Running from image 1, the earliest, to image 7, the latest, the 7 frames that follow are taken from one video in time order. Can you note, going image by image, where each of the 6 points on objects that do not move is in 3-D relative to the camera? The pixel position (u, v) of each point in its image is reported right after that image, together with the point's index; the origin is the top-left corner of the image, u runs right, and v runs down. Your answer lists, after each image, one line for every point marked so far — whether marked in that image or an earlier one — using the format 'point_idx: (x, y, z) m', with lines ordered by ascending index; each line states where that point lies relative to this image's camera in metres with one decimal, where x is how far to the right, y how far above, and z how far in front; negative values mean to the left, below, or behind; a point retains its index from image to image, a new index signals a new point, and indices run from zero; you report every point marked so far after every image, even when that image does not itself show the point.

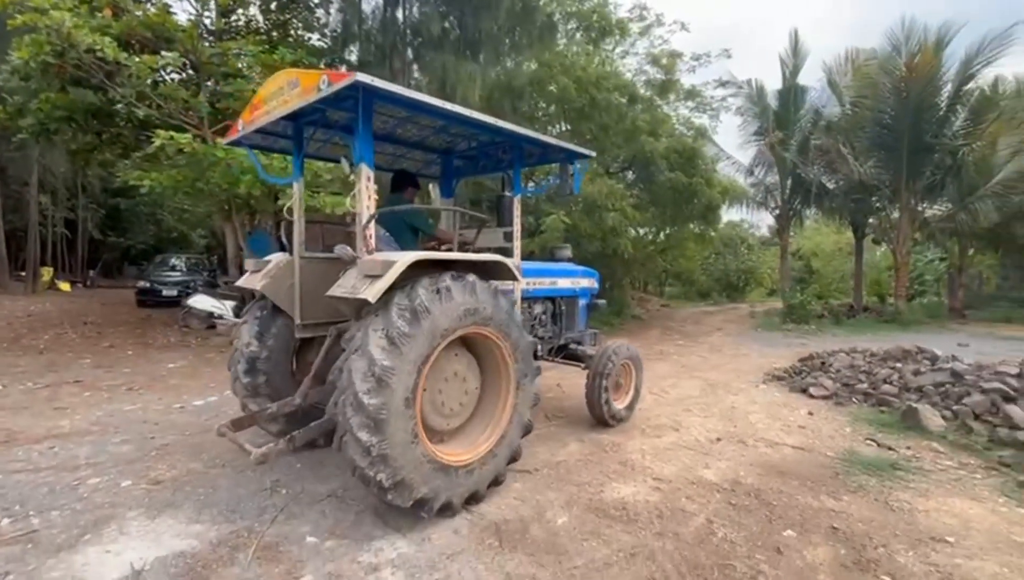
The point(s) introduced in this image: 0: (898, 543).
0: (+2.6, -1.7, +3.2) m
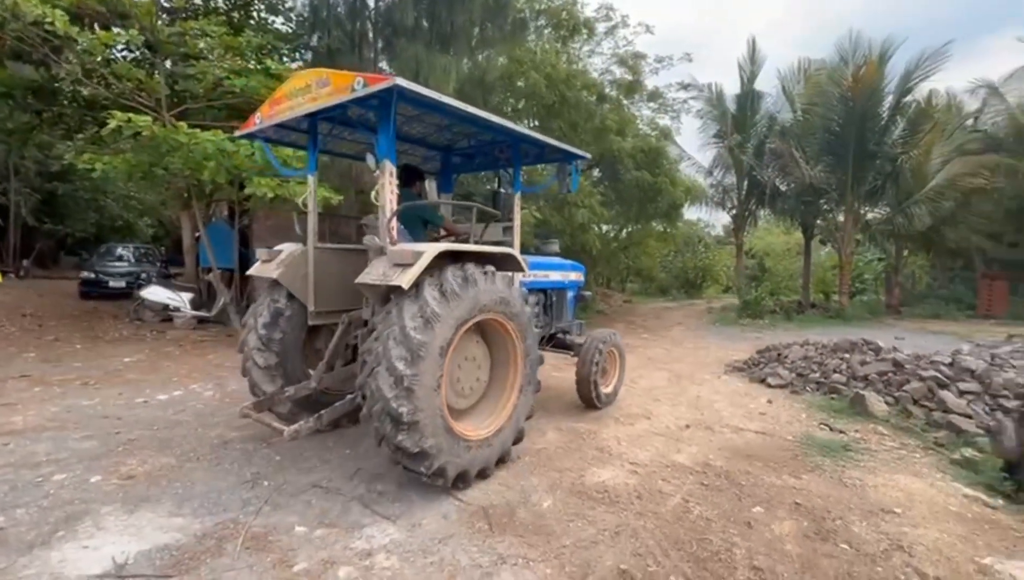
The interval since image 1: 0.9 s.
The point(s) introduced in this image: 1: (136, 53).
0: (+2.5, -1.7, +3.5) m
1: (-7.3, +4.6, +9.2) m
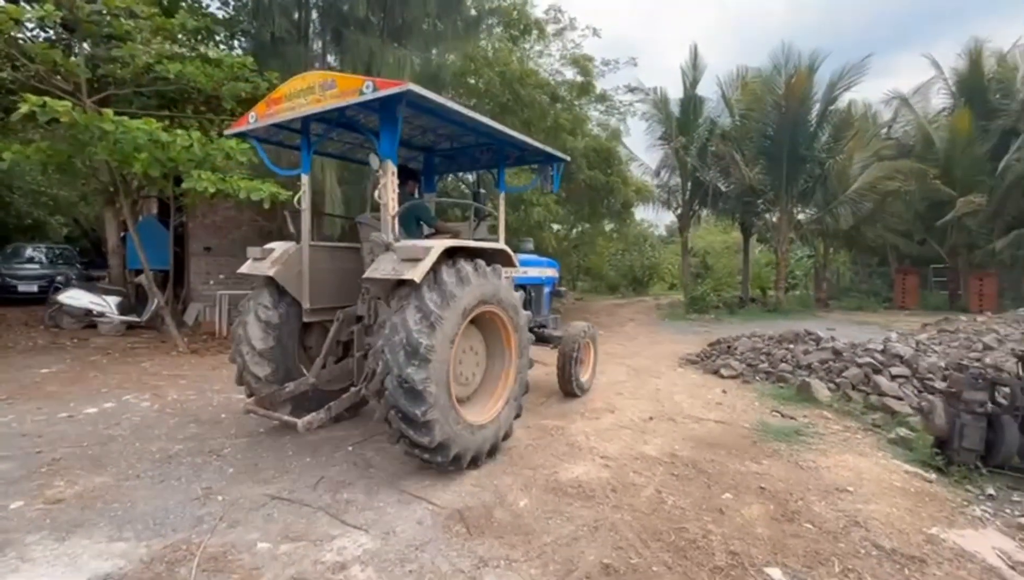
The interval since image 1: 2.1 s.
0: (+2.3, -1.6, +3.7) m
1: (-8.1, +4.5, +8.4) m
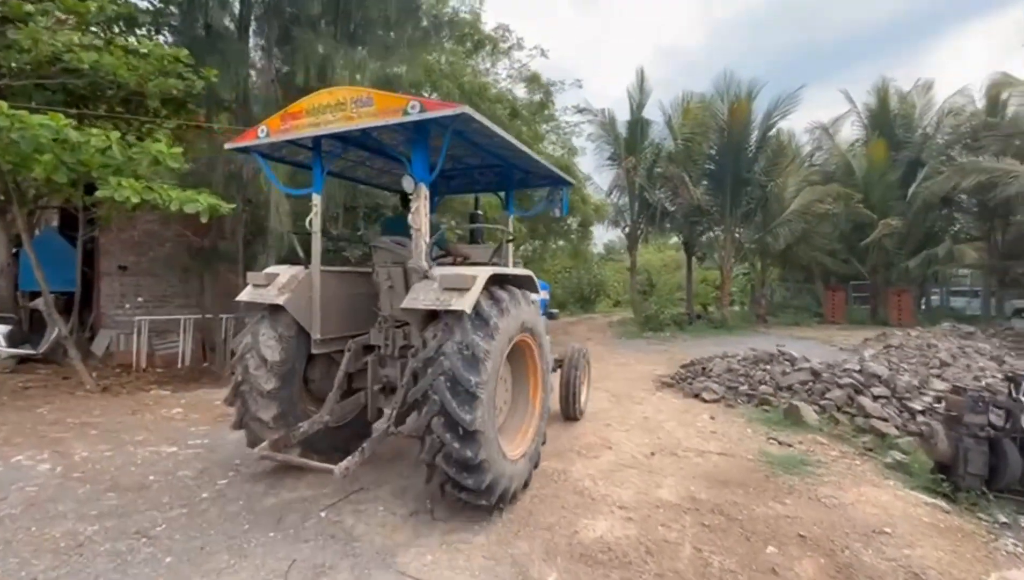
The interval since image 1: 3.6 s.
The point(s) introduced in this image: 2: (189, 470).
0: (+2.4, -1.8, +3.4) m
1: (-8.6, +4.1, +6.9) m
2: (-2.9, -1.6, +4.3) m
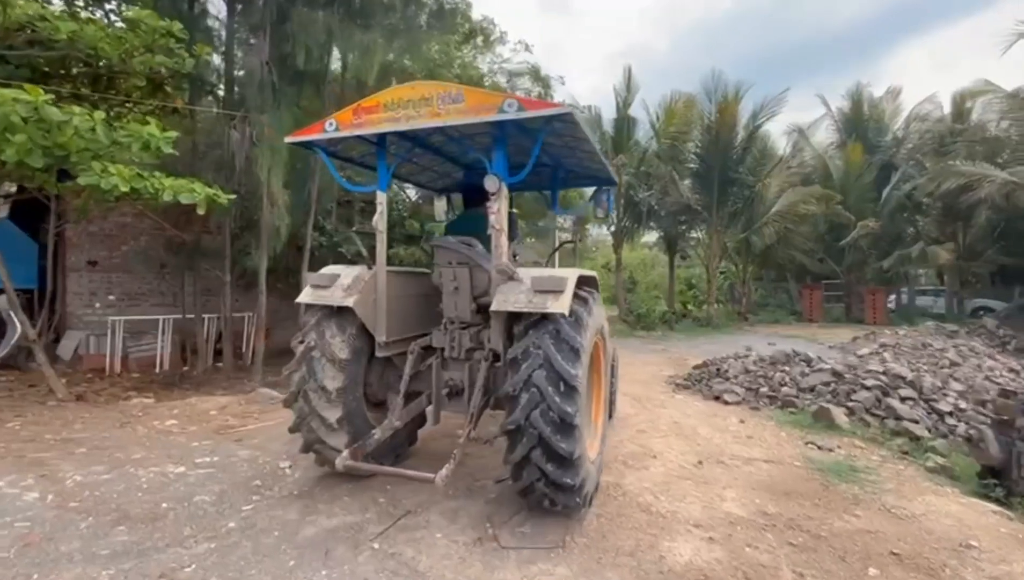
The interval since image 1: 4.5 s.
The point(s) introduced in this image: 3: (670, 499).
0: (+3.0, -1.8, +3.2) m
1: (-8.3, +4.2, +6.0) m
2: (-2.4, -1.6, +3.8) m
3: (+1.3, -1.7, +3.9) m
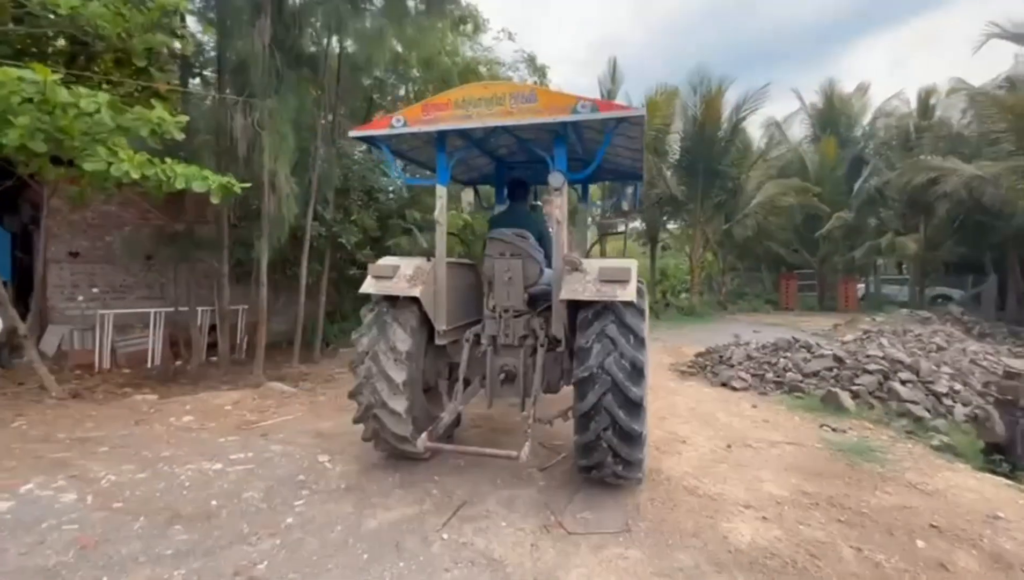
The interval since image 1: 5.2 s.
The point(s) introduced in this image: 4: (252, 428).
0: (+3.4, -1.7, +3.4) m
1: (-8.0, +4.2, +5.5) m
2: (-2.0, -1.6, +3.7) m
3: (+1.7, -1.6, +4.1) m
4: (-2.8, -1.5, +5.2) m
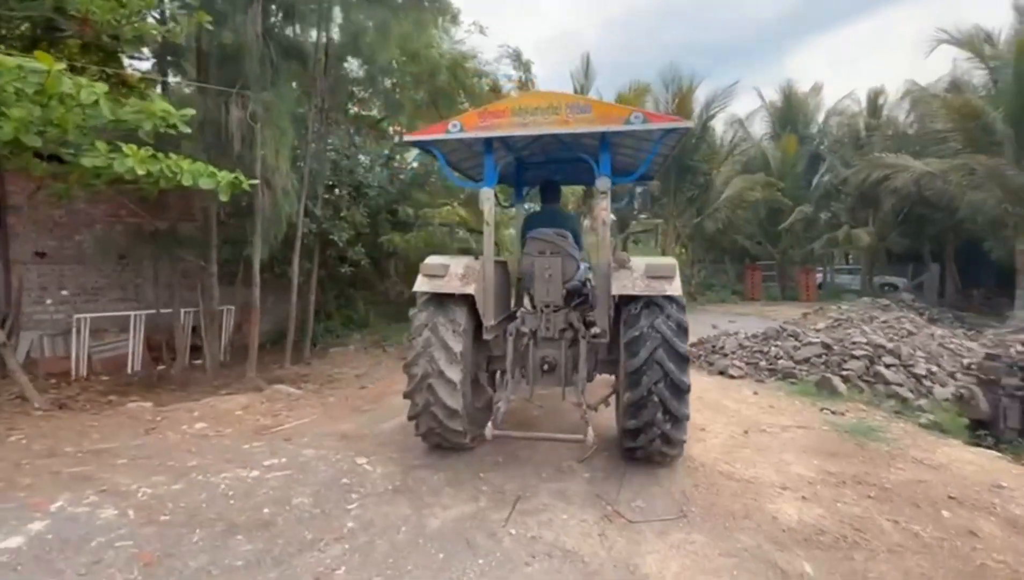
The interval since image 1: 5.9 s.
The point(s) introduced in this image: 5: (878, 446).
0: (+3.8, -1.6, +3.8) m
1: (-7.8, +4.1, +4.9) m
2: (-1.6, -1.6, +3.6) m
3: (+2.1, -1.6, +4.3) m
4: (-2.5, -1.5, +5.0) m
5: (+3.8, -1.6, +4.9) m
